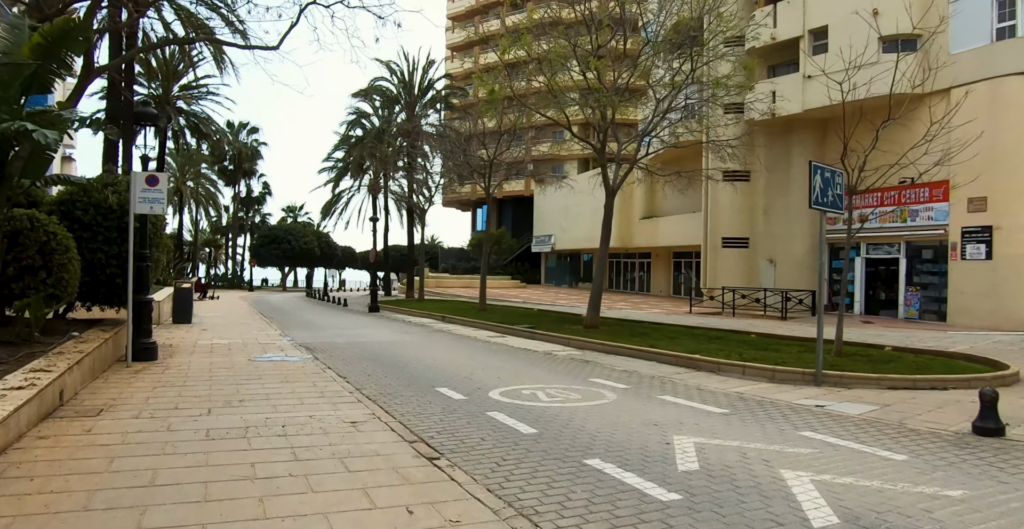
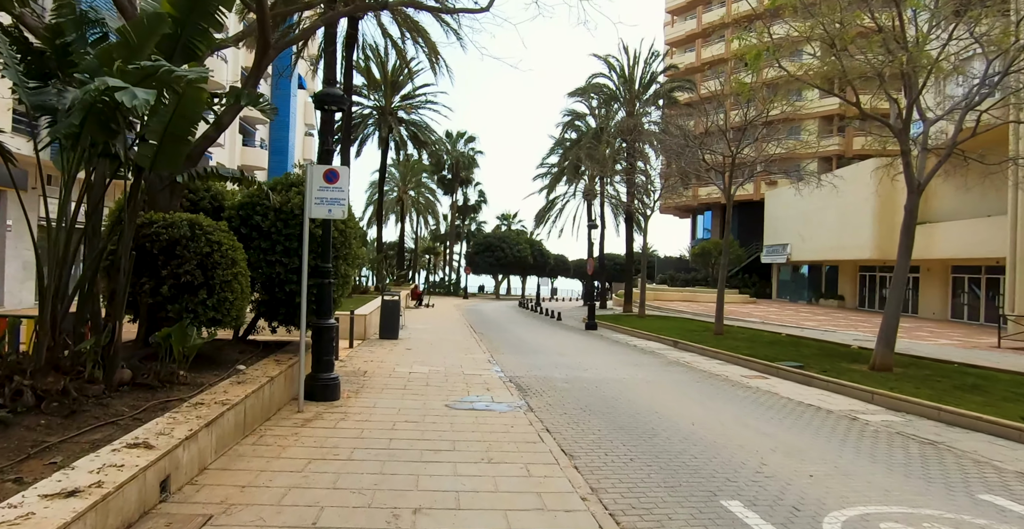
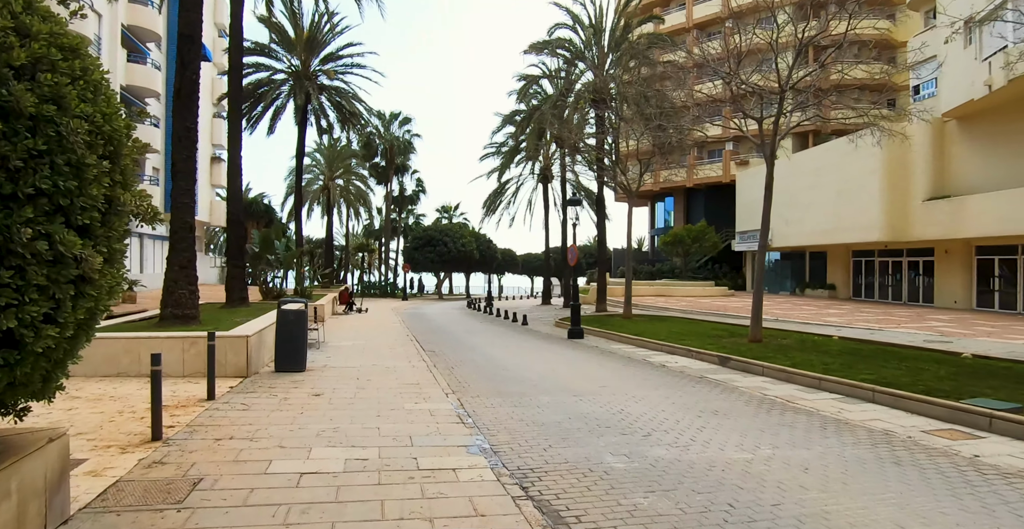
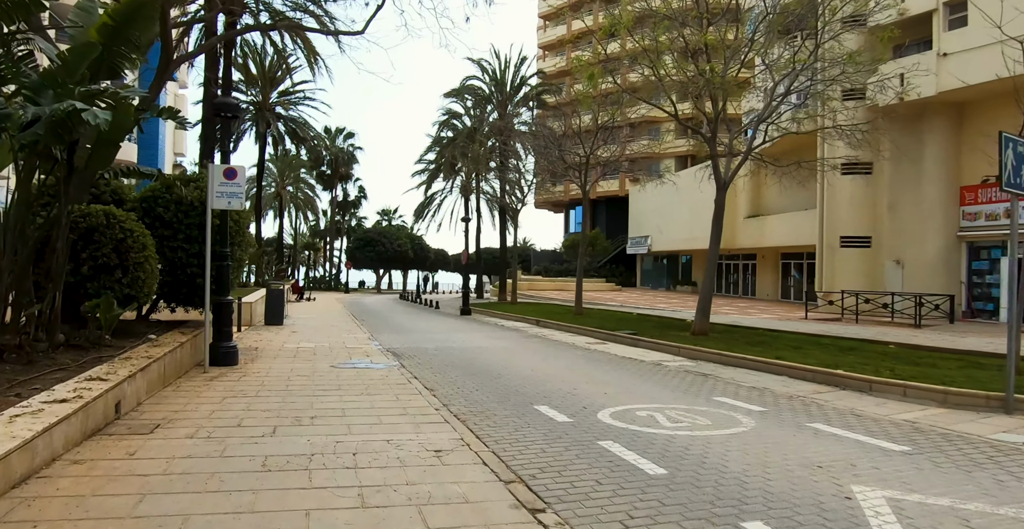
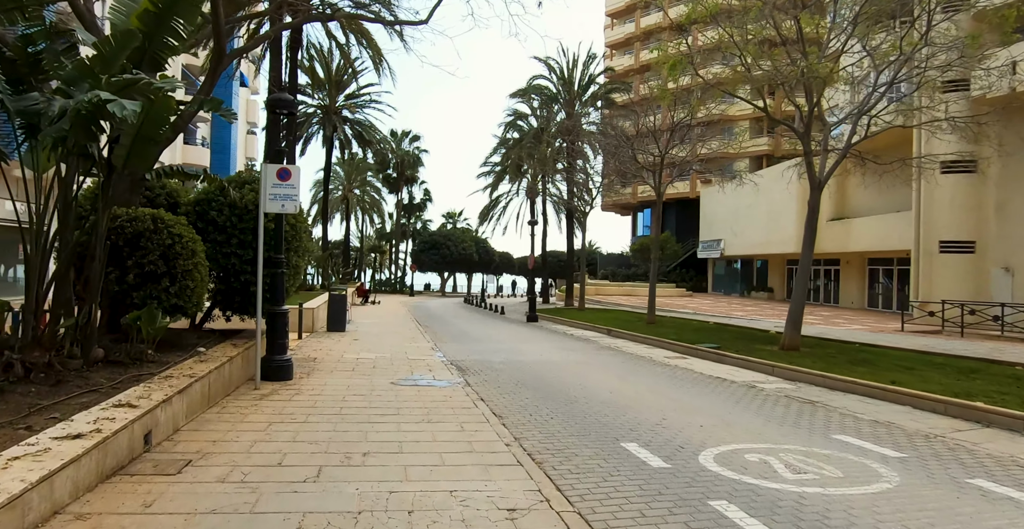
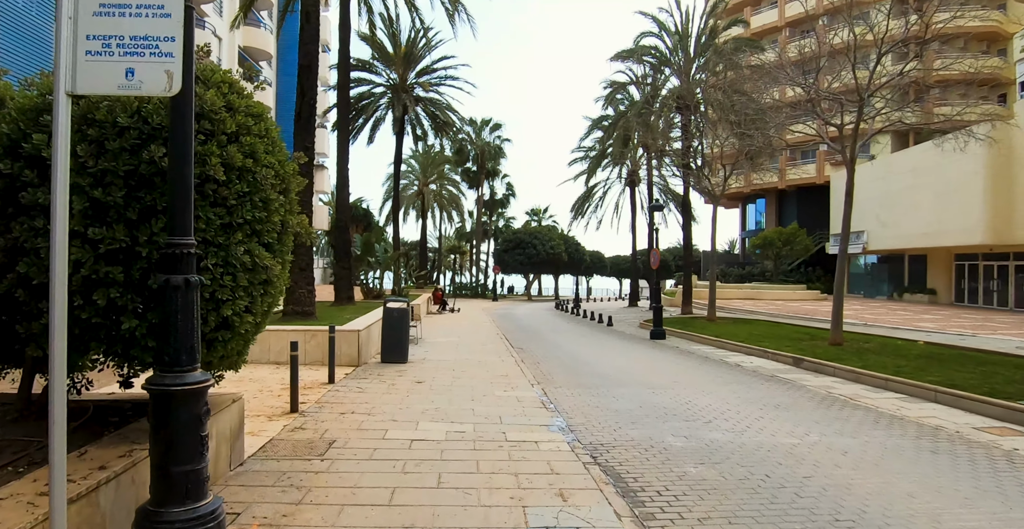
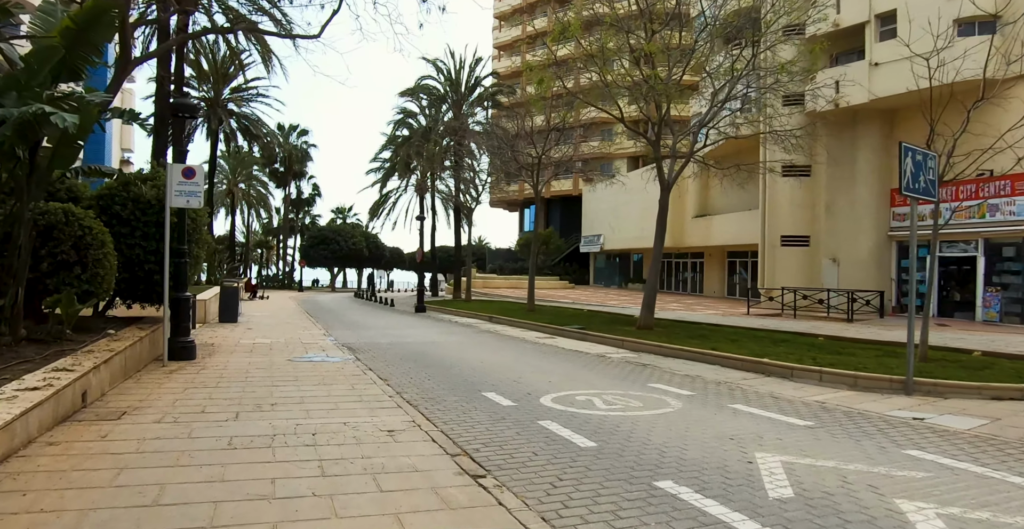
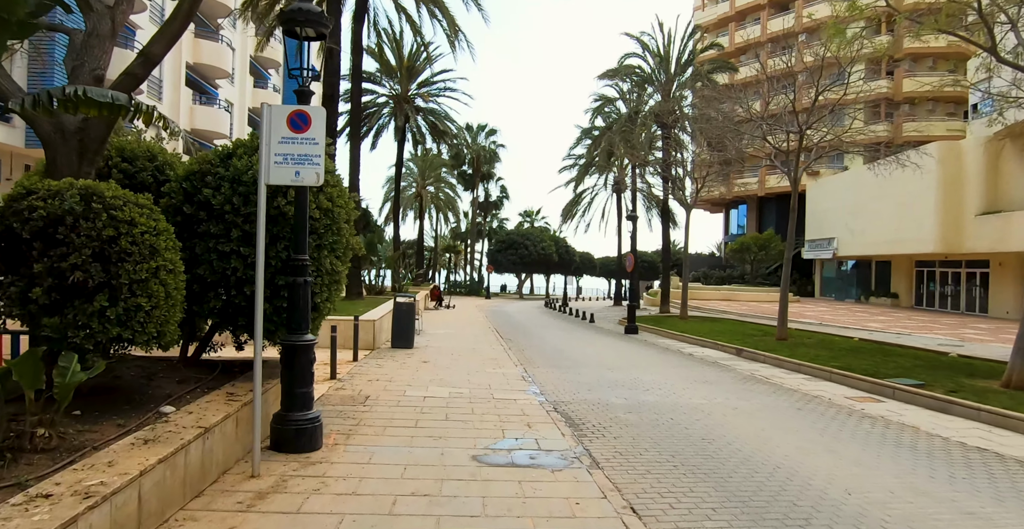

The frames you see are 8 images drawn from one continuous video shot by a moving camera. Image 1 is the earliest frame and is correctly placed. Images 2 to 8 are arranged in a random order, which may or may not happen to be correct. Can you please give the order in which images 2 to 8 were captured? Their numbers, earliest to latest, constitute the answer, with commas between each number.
7, 4, 5, 2, 8, 6, 3
